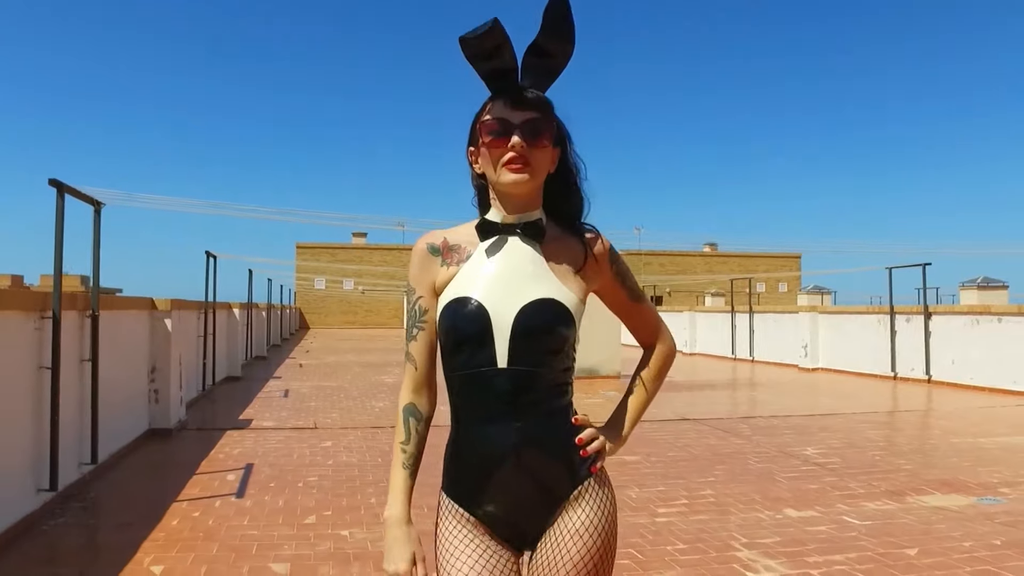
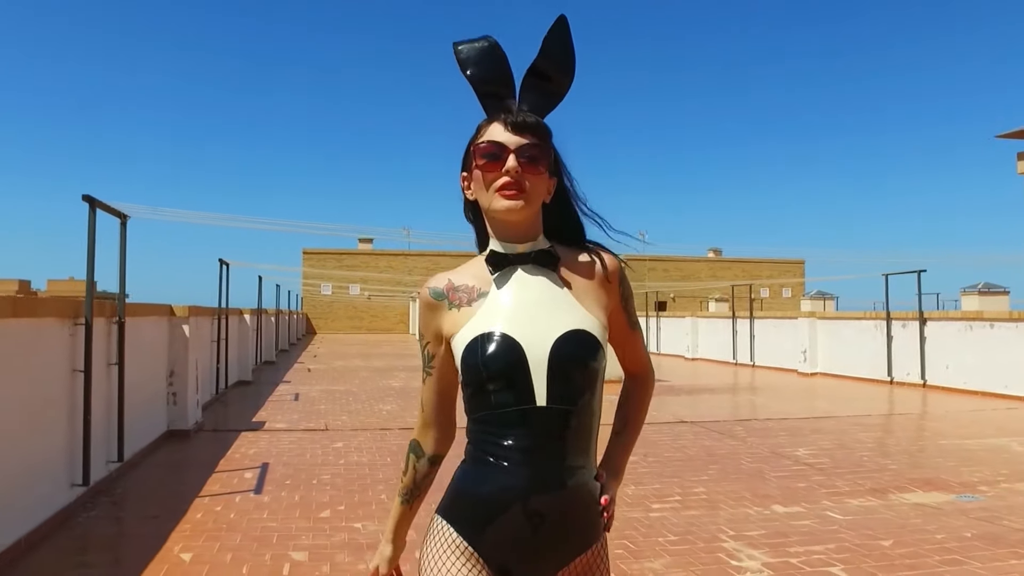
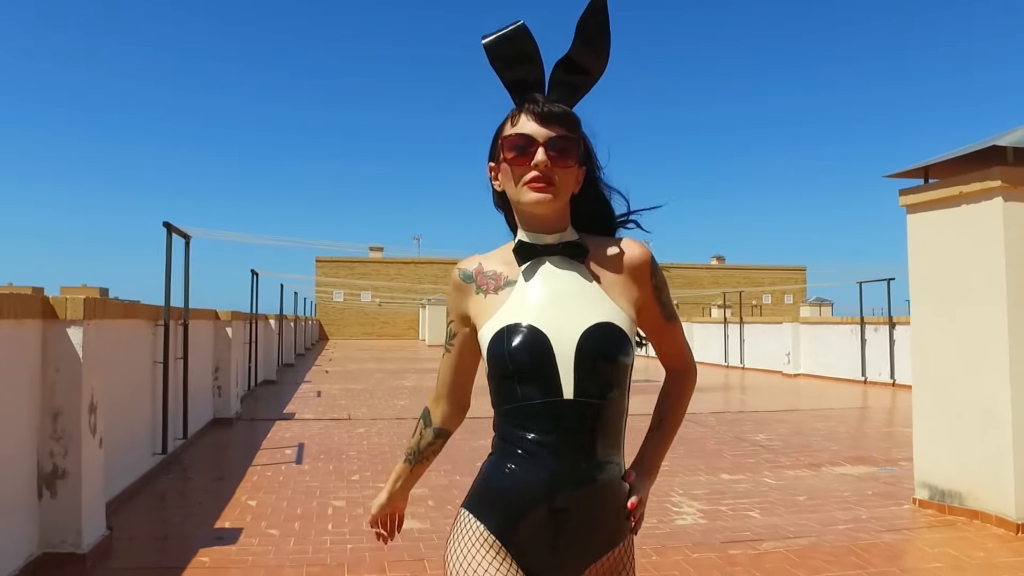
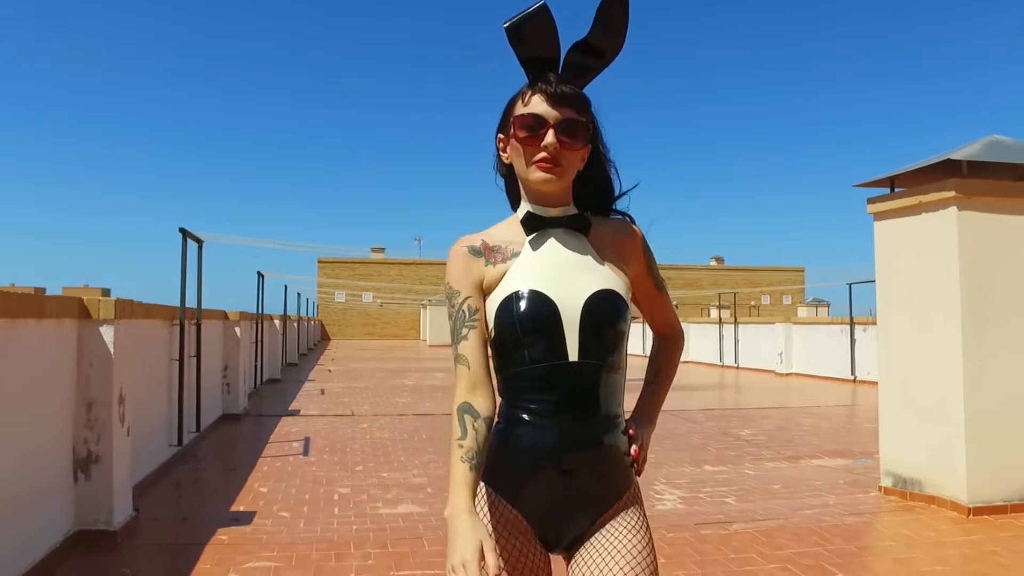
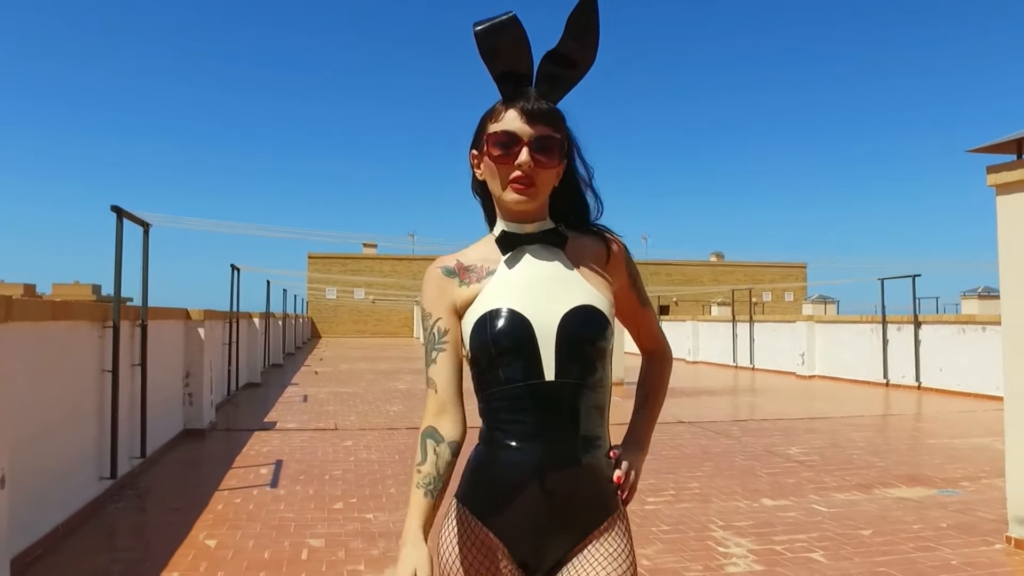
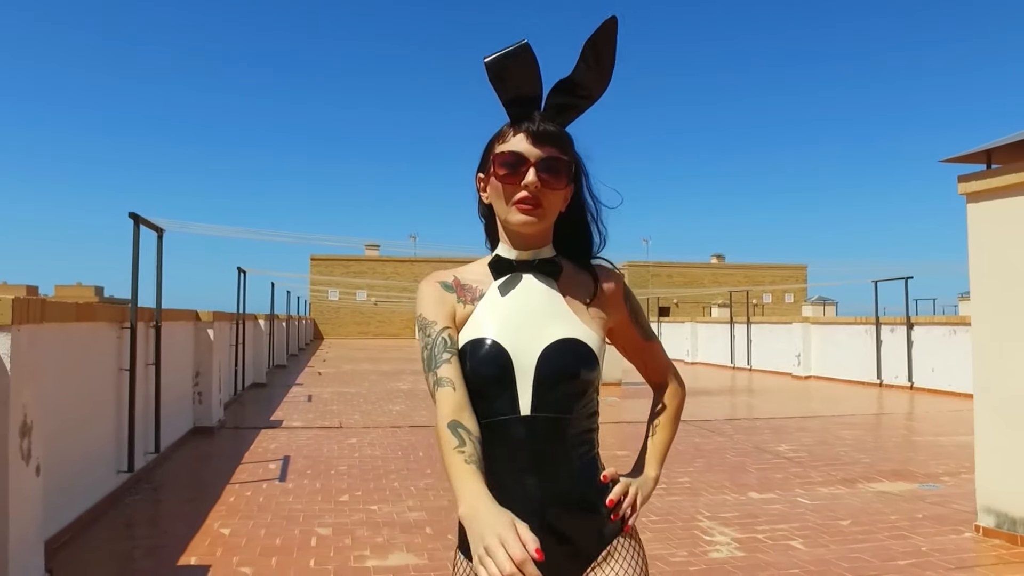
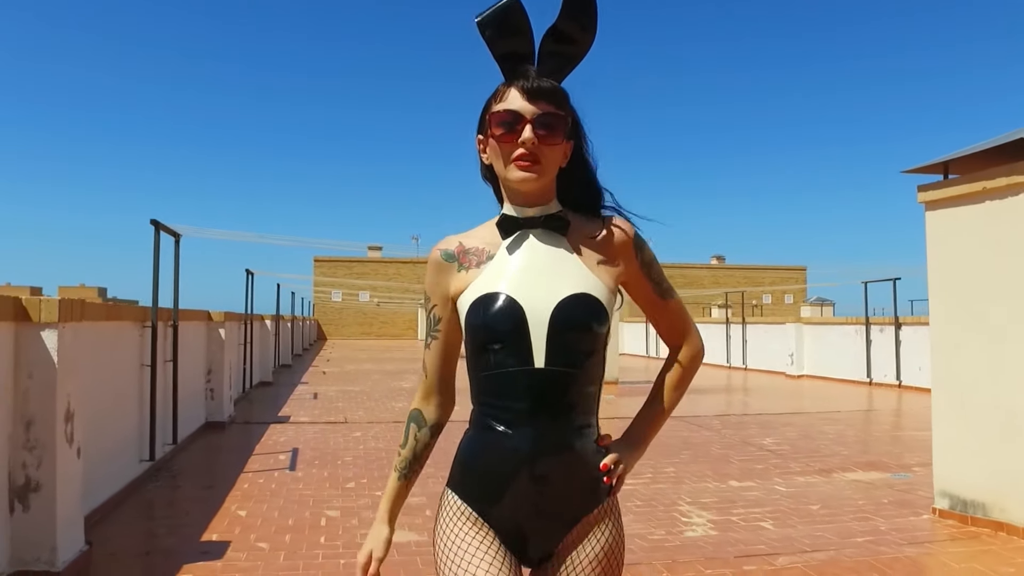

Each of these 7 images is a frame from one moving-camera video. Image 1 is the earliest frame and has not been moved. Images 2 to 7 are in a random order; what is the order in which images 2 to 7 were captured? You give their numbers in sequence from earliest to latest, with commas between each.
2, 5, 6, 7, 3, 4
